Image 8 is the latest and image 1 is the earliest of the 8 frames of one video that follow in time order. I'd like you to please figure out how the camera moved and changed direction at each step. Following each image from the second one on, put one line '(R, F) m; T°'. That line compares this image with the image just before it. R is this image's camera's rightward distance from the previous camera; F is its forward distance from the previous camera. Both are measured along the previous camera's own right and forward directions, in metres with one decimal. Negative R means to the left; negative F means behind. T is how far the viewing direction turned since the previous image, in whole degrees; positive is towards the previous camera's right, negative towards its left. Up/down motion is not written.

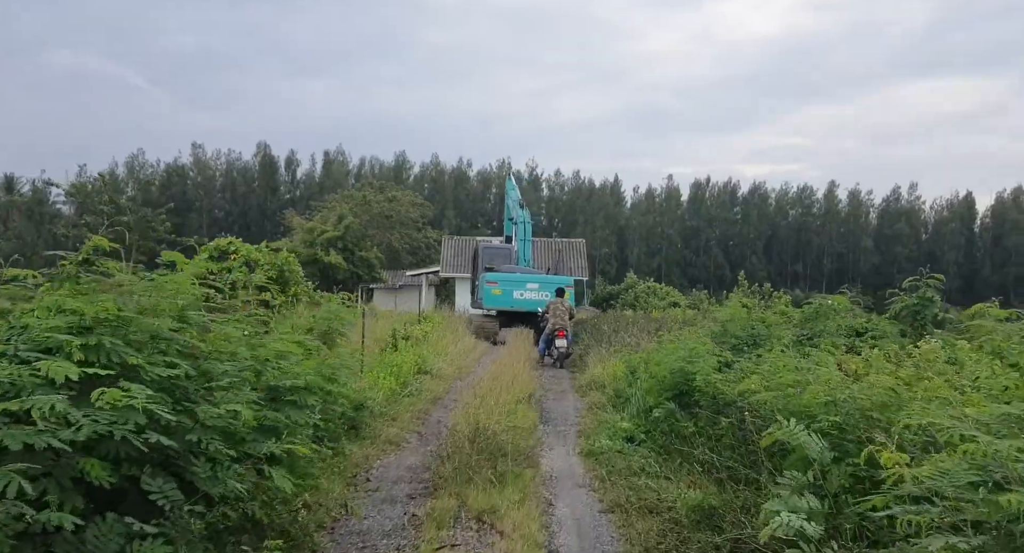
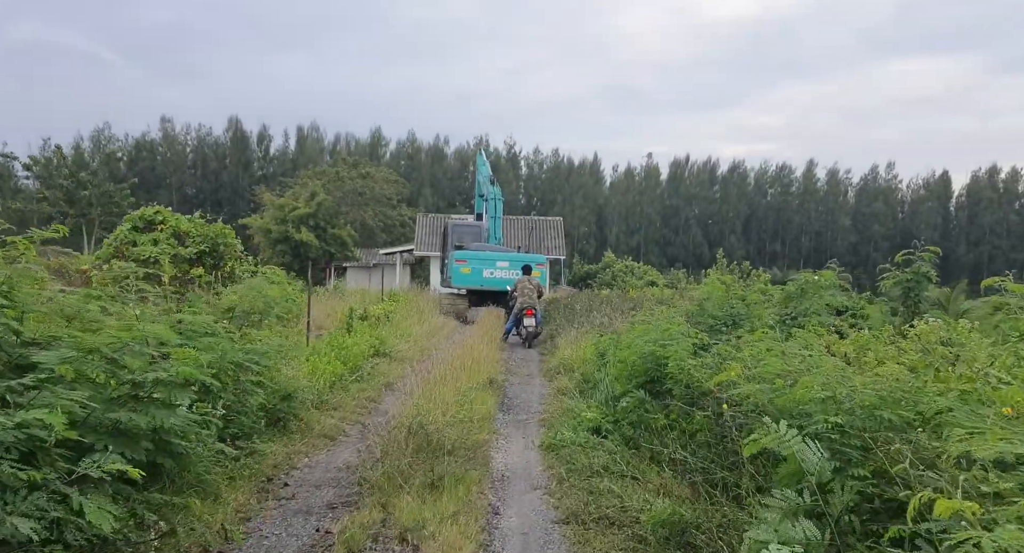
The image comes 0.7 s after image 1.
(+0.2, +0.7) m; +2°
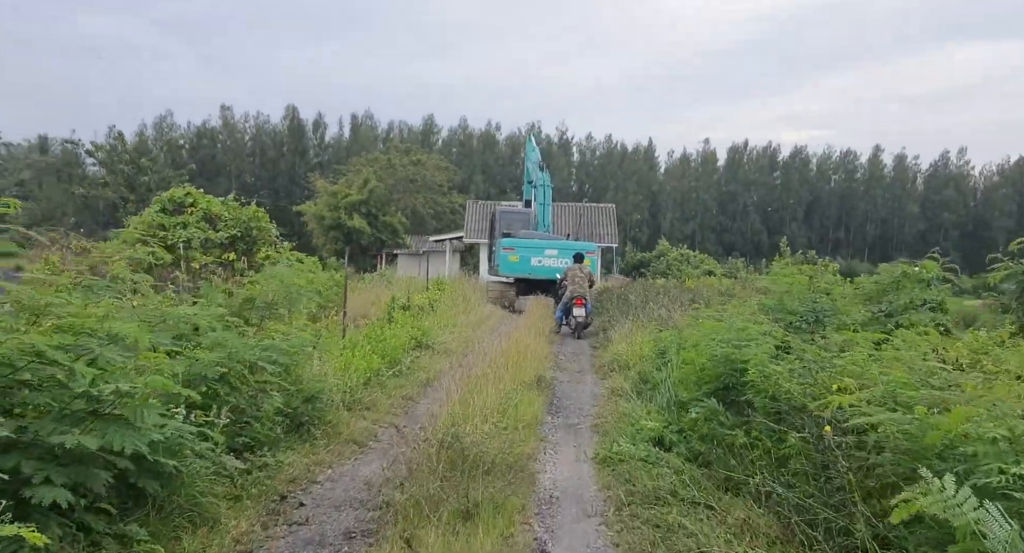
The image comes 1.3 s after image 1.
(0.0, +0.7) m; -4°
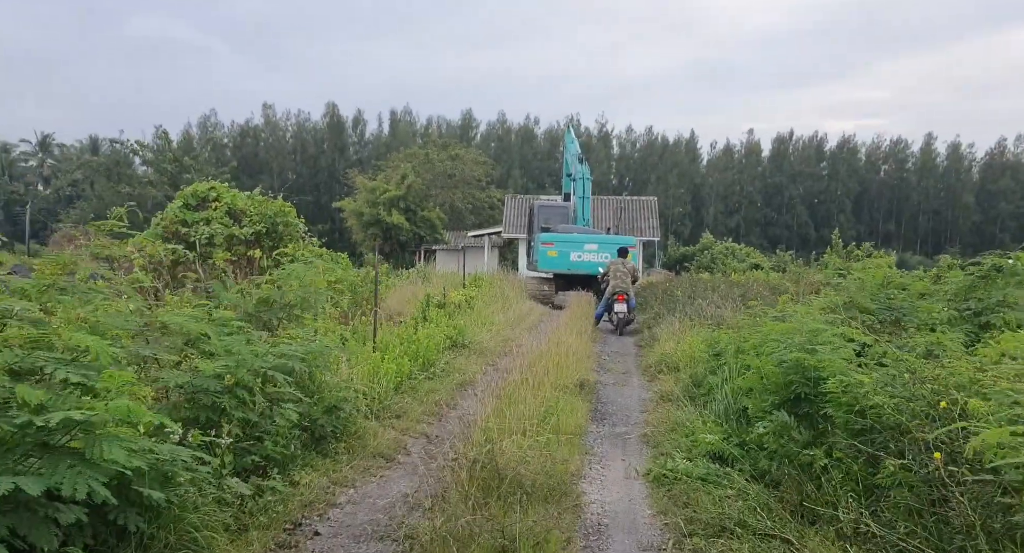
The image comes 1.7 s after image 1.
(0.0, +0.5) m; -3°
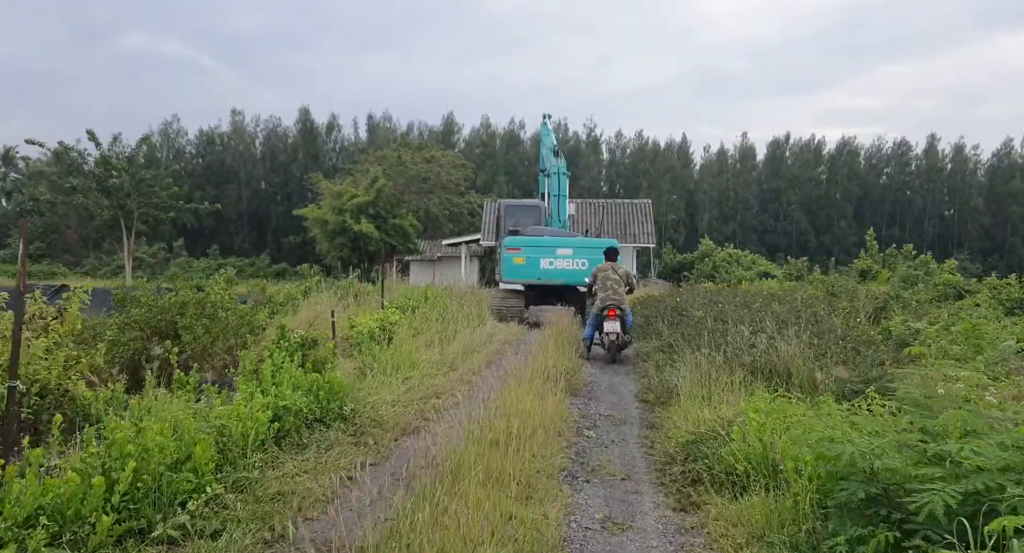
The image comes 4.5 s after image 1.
(+0.6, +4.4) m; +1°
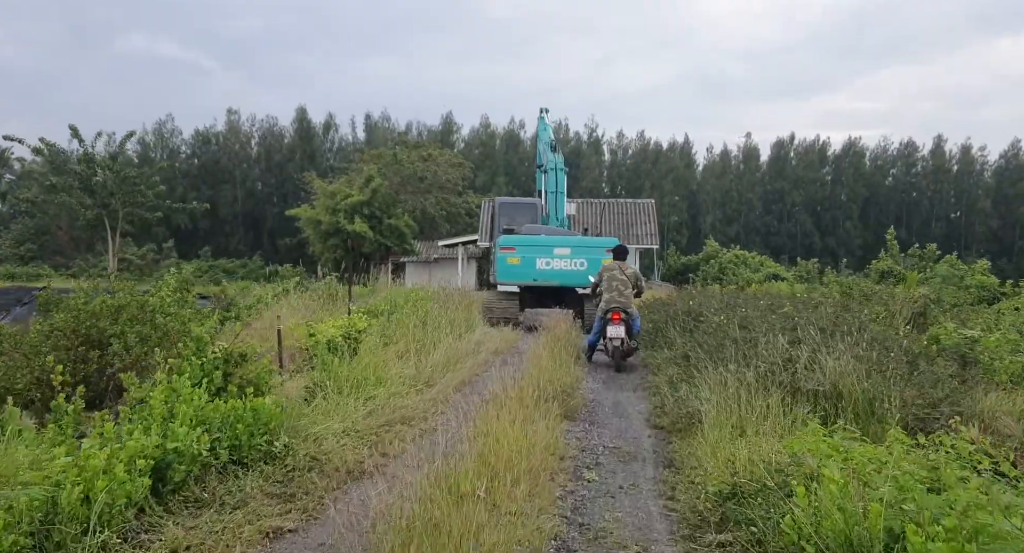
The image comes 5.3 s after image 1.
(+0.1, +1.3) m; 0°
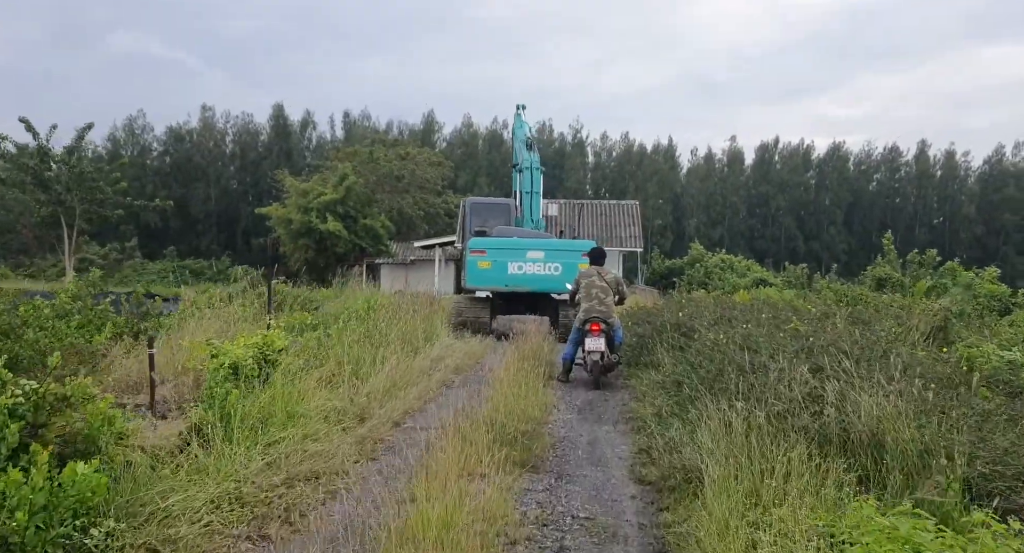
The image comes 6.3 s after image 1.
(+0.2, +1.4) m; +1°
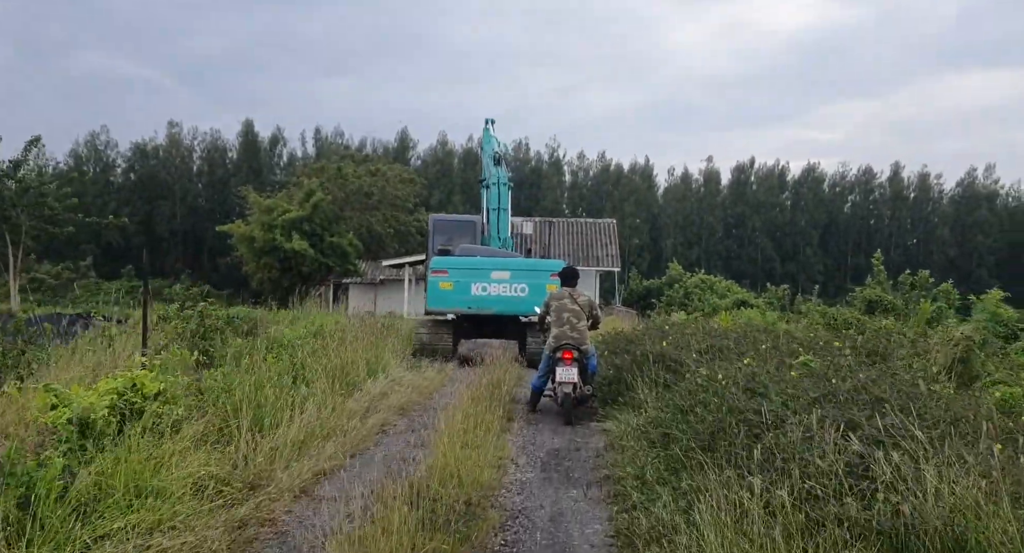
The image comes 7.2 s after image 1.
(+0.2, +1.3) m; +2°
